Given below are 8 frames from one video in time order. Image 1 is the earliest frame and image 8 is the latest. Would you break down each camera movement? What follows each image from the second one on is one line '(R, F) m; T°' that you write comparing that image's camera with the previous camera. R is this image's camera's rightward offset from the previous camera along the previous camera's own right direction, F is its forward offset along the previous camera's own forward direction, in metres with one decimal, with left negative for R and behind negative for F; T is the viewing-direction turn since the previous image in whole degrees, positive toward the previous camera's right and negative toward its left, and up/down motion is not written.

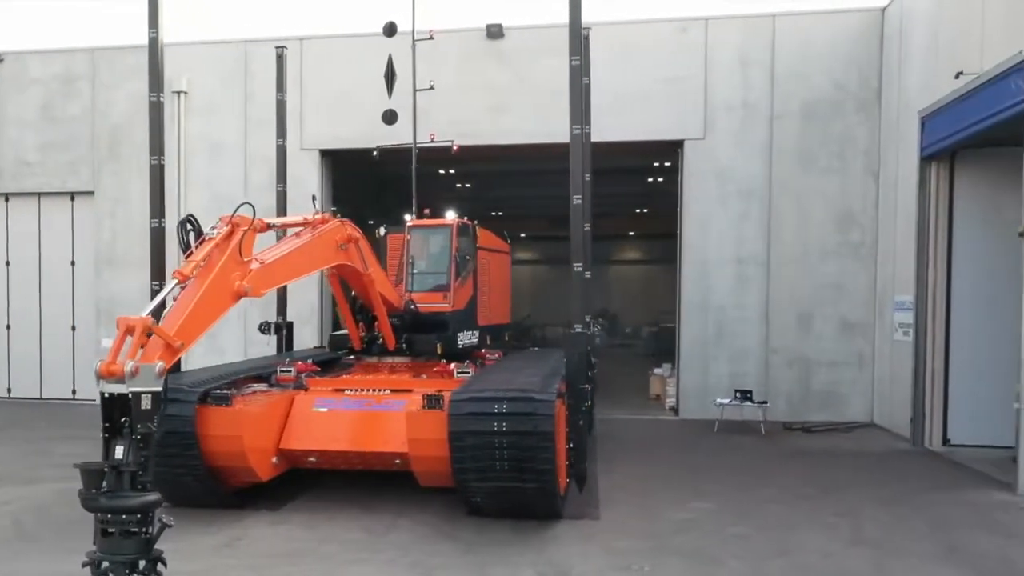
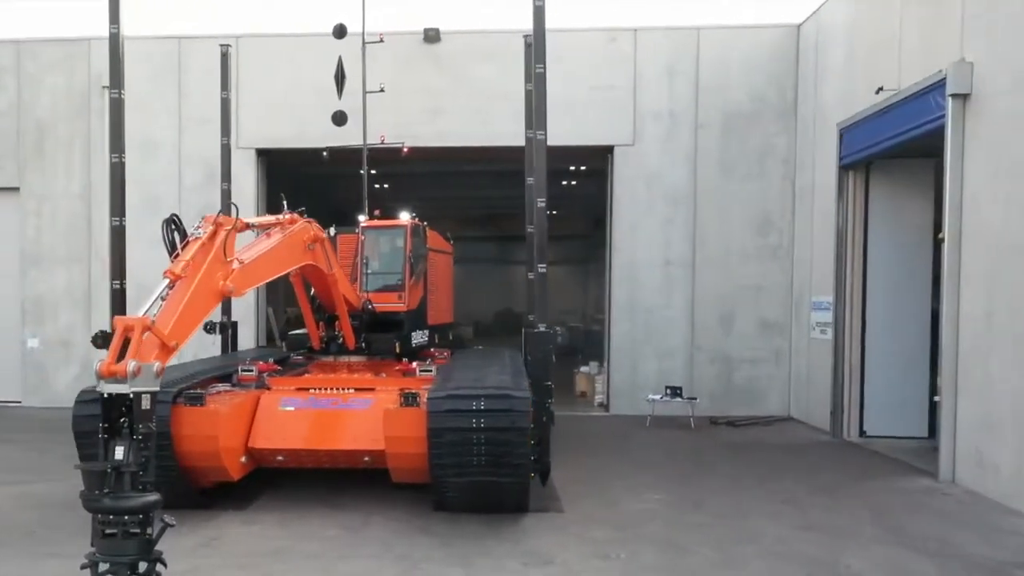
(-0.6, -0.2) m; +7°
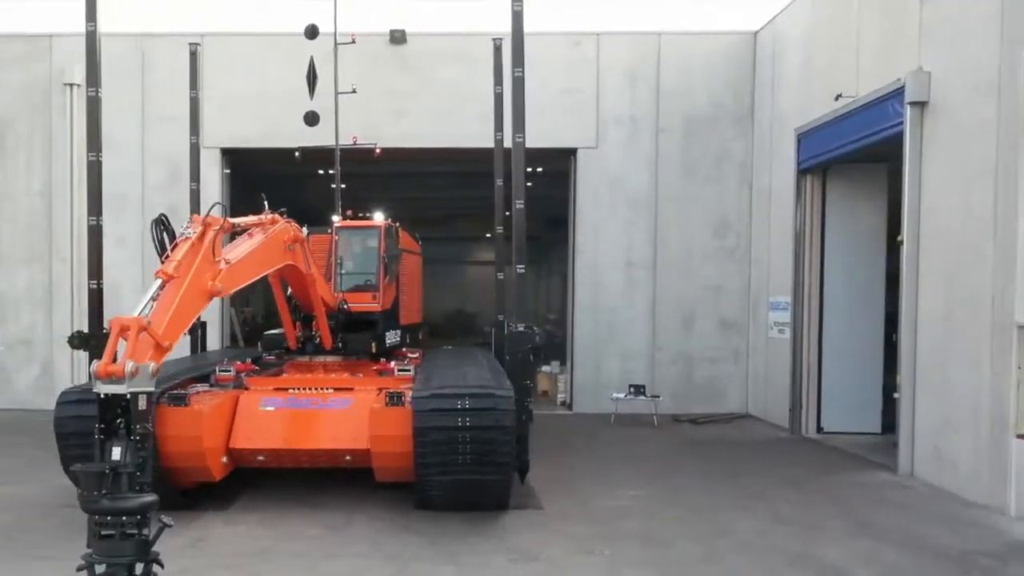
(-0.3, -0.1) m; +3°
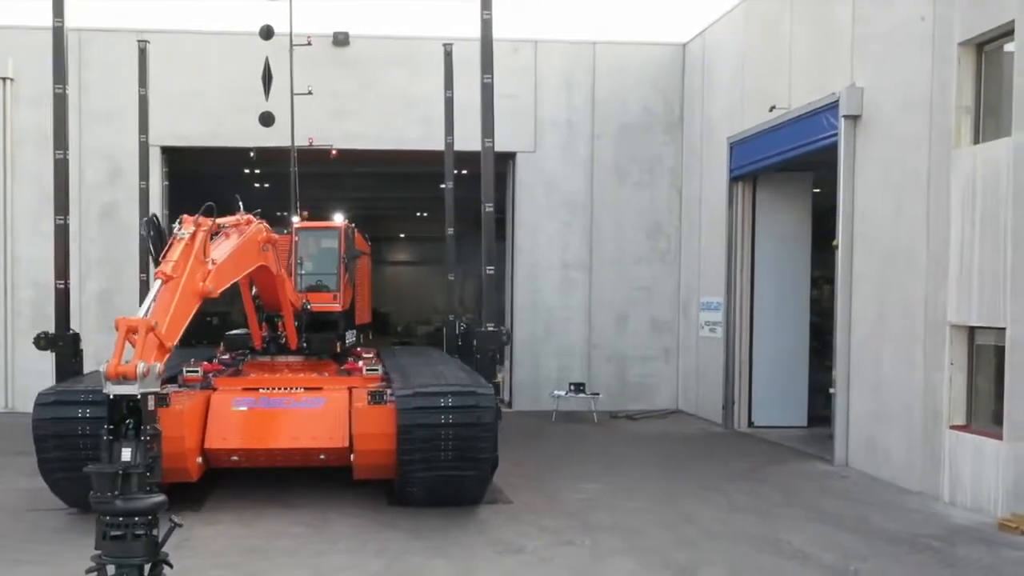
(-0.6, -0.2) m; +6°
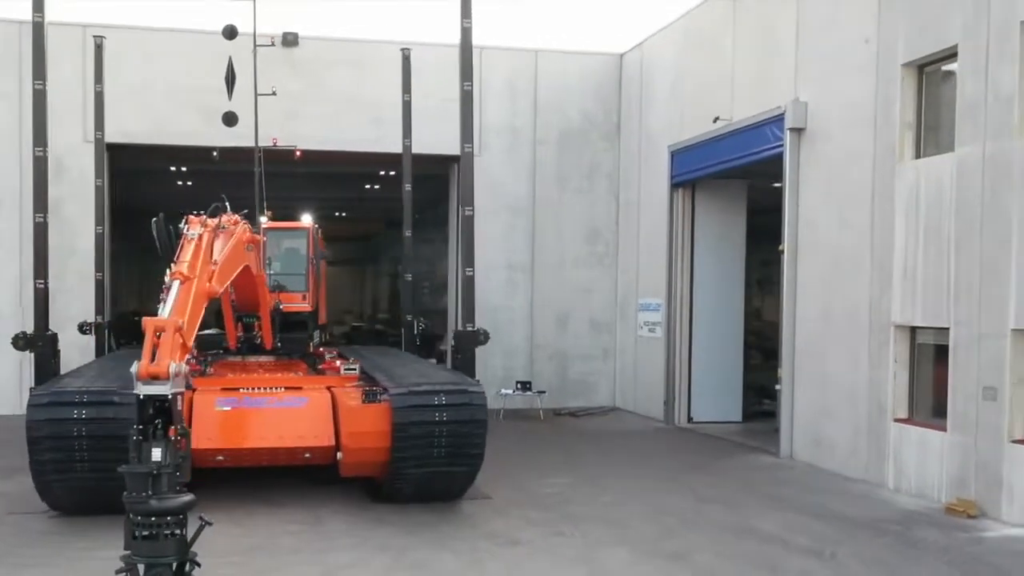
(-0.7, -0.2) m; +6°
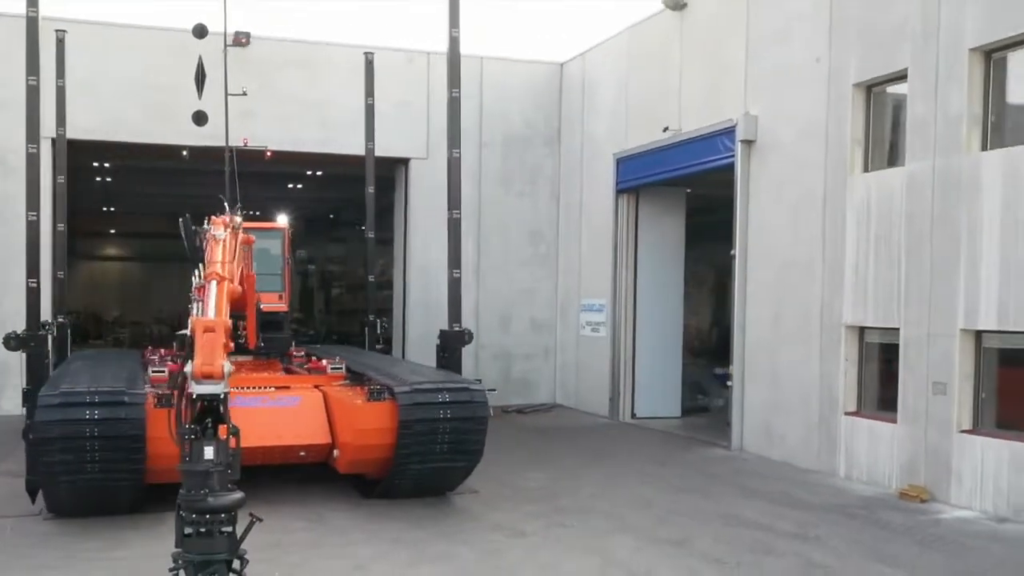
(-0.8, -0.2) m; +7°
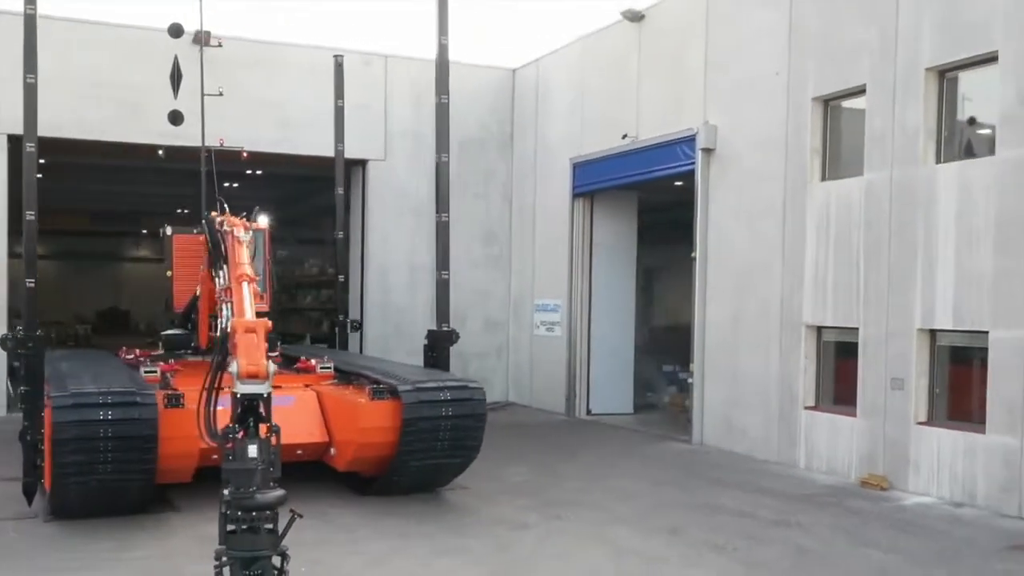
(-0.7, -0.2) m; +6°
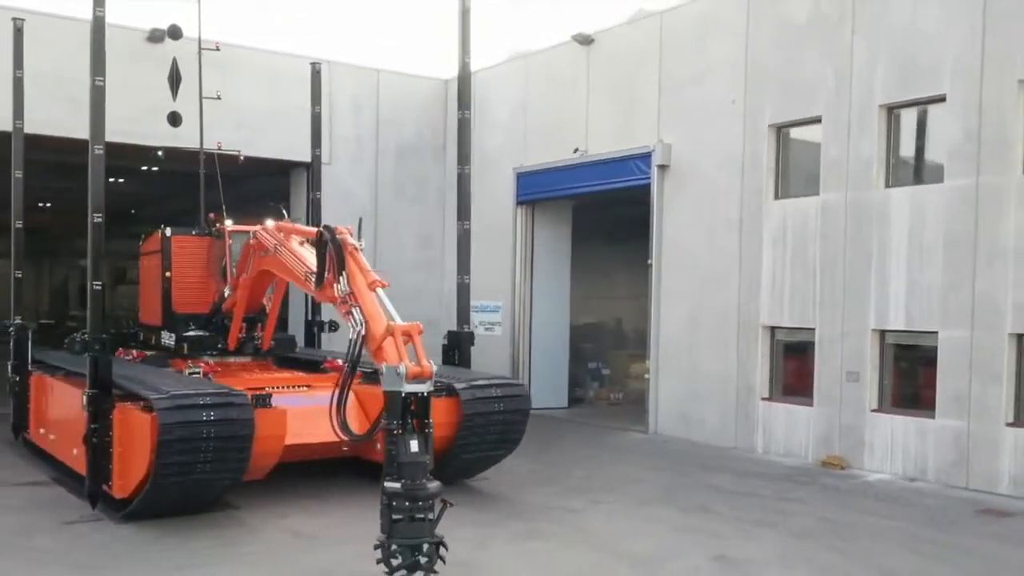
(-1.9, -0.4) m; +11°
